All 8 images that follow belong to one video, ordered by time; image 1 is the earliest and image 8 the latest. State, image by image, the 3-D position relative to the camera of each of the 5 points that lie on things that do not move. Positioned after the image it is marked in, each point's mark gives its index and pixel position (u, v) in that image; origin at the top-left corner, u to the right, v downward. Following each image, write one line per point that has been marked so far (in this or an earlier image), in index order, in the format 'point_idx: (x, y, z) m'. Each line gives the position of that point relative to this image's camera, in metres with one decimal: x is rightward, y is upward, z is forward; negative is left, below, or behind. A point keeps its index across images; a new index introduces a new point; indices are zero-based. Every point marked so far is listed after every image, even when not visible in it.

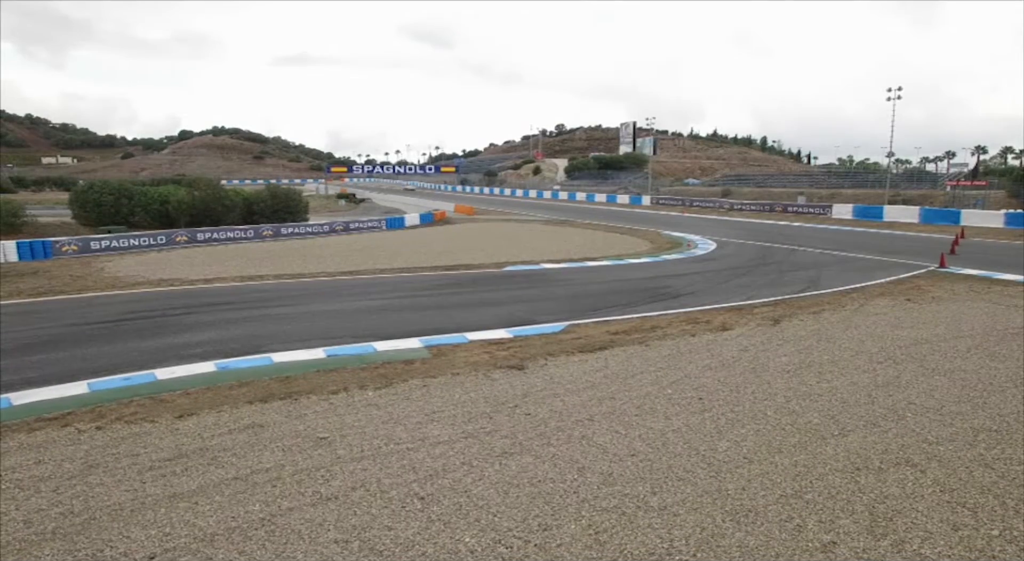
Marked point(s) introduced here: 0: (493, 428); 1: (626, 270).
0: (-0.1, -1.3, +5.9) m
1: (+2.6, +0.2, +15.8) m
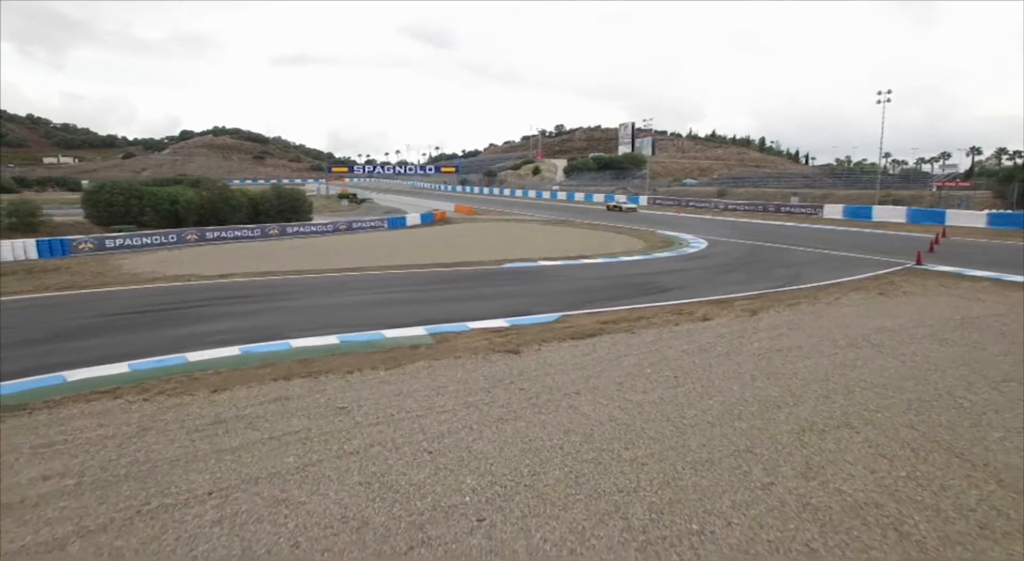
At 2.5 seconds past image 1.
0: (-0.2, -1.2, +6.8) m
1: (+2.6, +0.3, +16.7) m
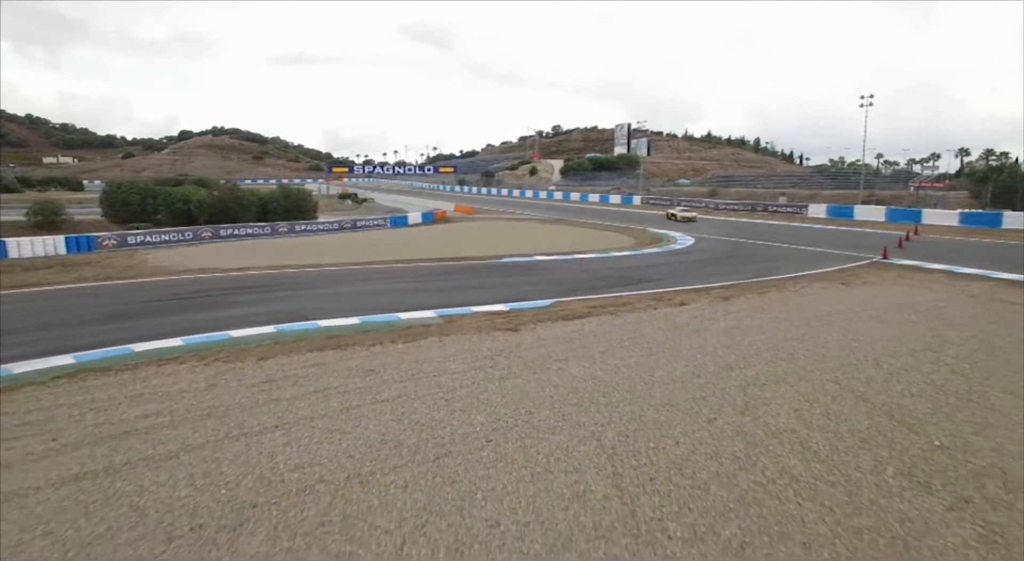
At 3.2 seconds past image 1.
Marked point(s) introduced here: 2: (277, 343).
0: (-0.2, -1.0, +8.1) m
1: (+2.5, +0.5, +18.0) m
2: (-3.2, -0.8, +9.3) m
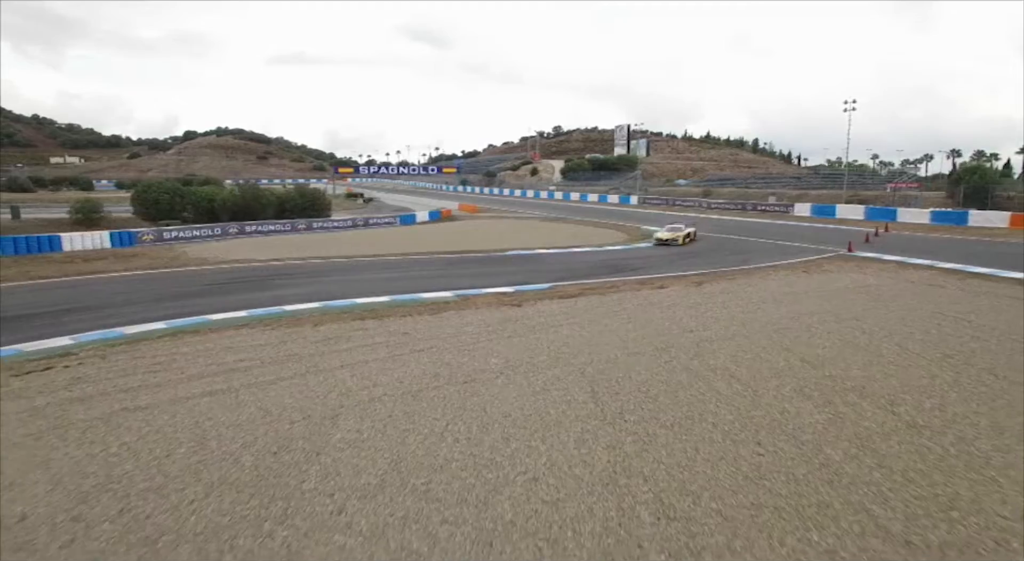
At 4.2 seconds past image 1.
0: (-0.1, -0.7, +10.2) m
1: (+2.6, +0.8, +20.1) m
2: (-3.1, -0.6, +11.4) m
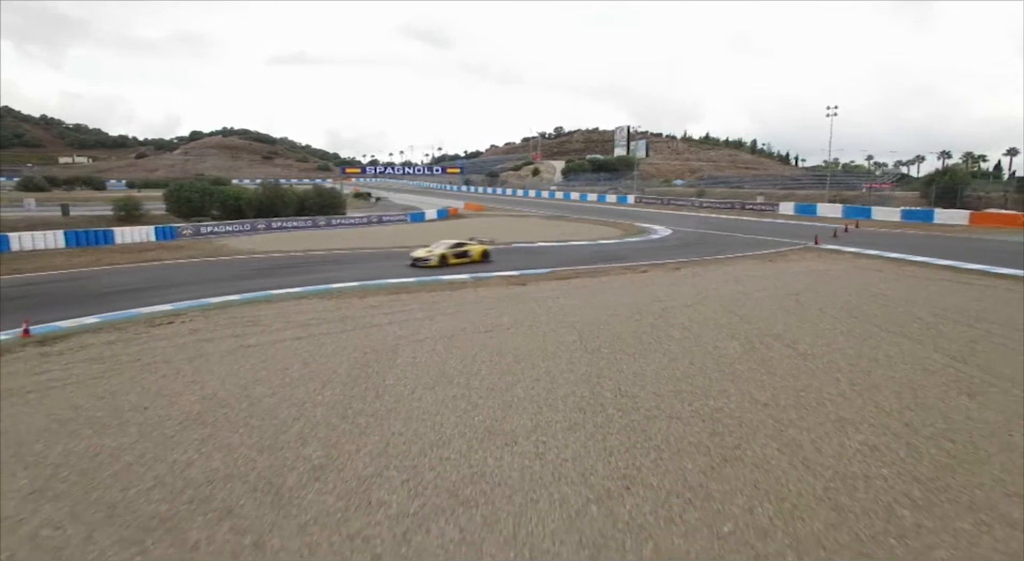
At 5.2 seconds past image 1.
0: (0.0, -0.4, +12.8) m
1: (+2.8, +1.1, +22.6) m
2: (-3.0, -0.2, +14.0) m
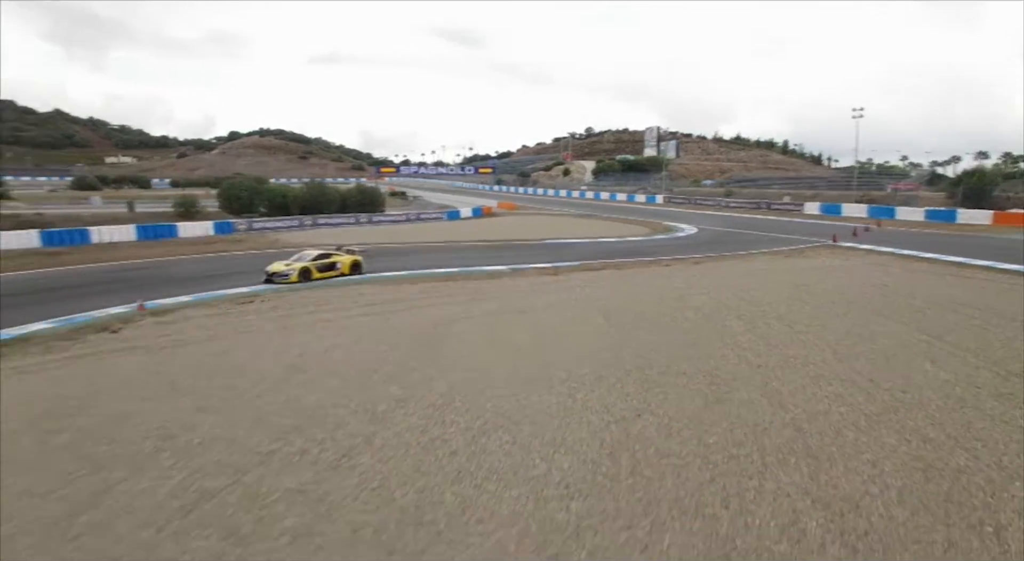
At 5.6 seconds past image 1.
0: (+0.7, -0.1, +14.2) m
1: (+3.9, +1.3, +24.0) m
2: (-2.2, 0.0, +15.6) m
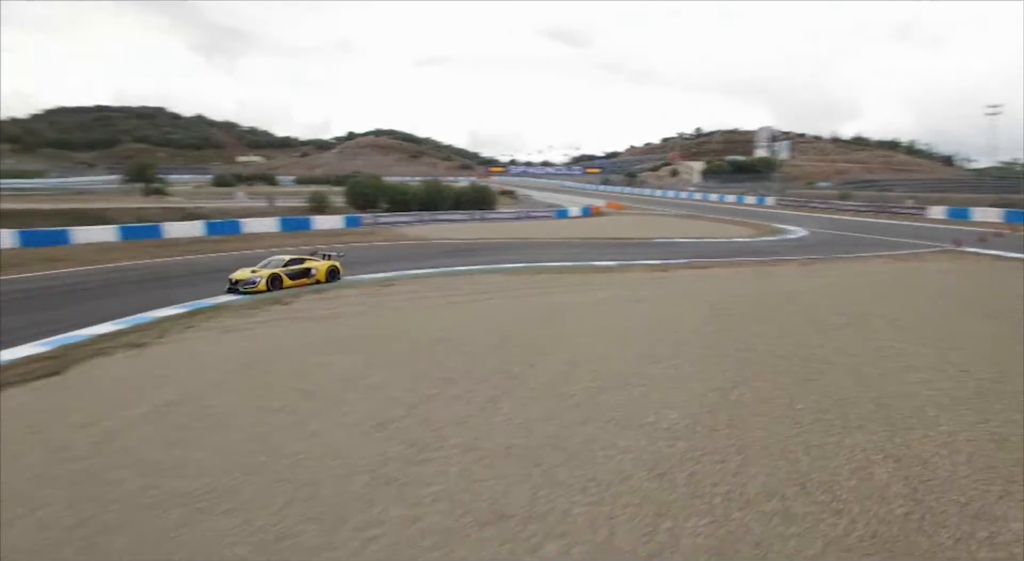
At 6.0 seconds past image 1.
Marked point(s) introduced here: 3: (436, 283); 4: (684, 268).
0: (+3.1, 0.0, +15.1) m
1: (+7.7, +1.3, +24.3) m
2: (+0.4, +0.2, +16.8) m
3: (-1.6, 0.0, +14.3) m
4: (+4.4, +0.3, +17.7) m
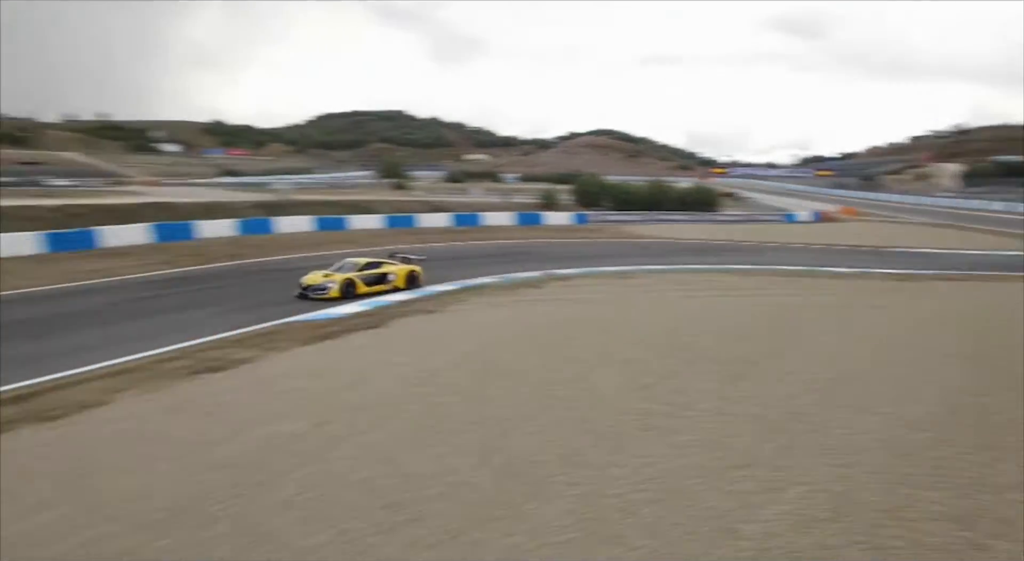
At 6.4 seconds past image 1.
0: (+8.1, -0.2, +14.5) m
1: (+15.3, +0.8, +21.9) m
2: (+6.0, +0.2, +17.0) m
3: (+3.4, +0.1, +15.2) m
4: (+10.1, 0.0, +16.6) m
